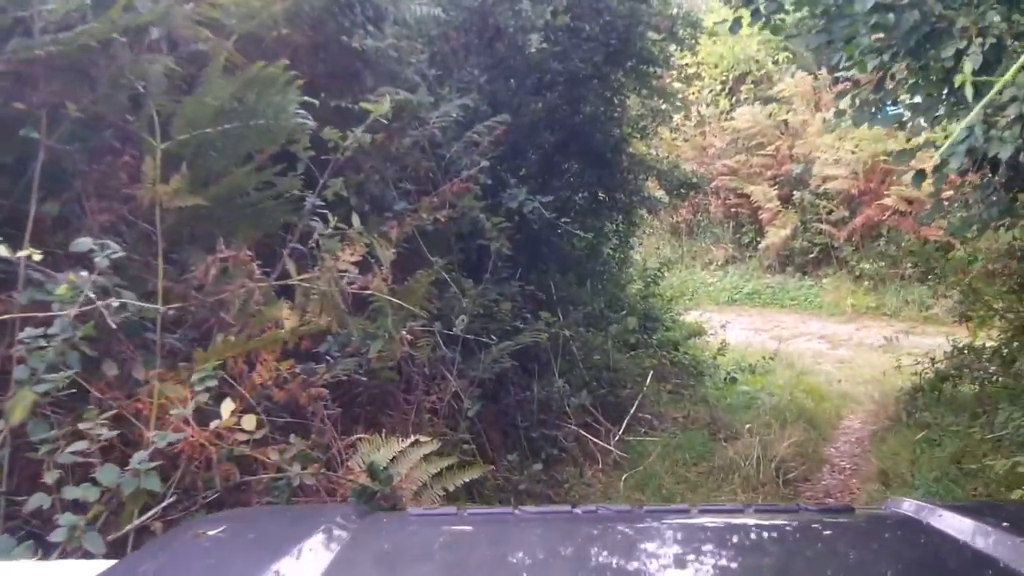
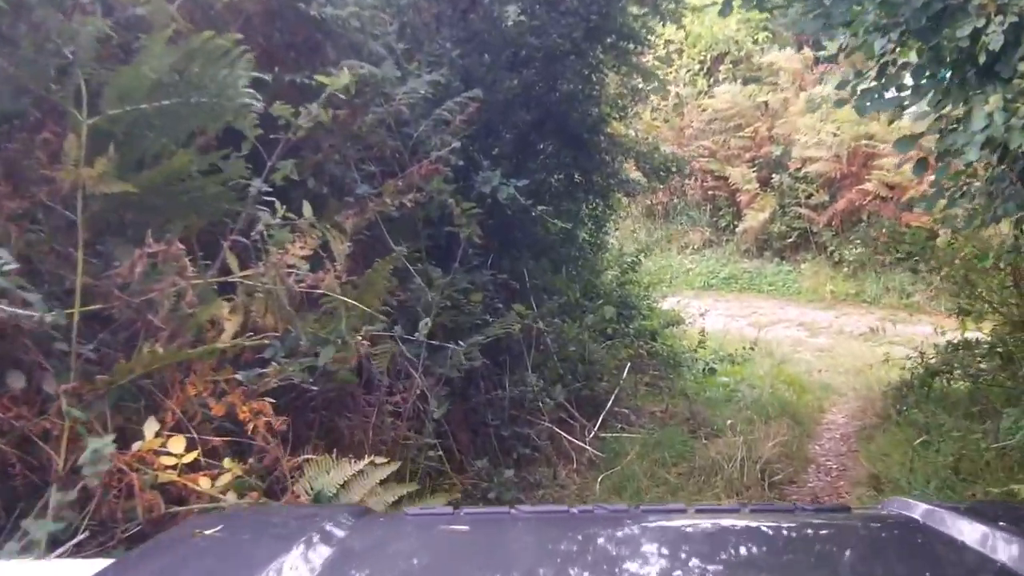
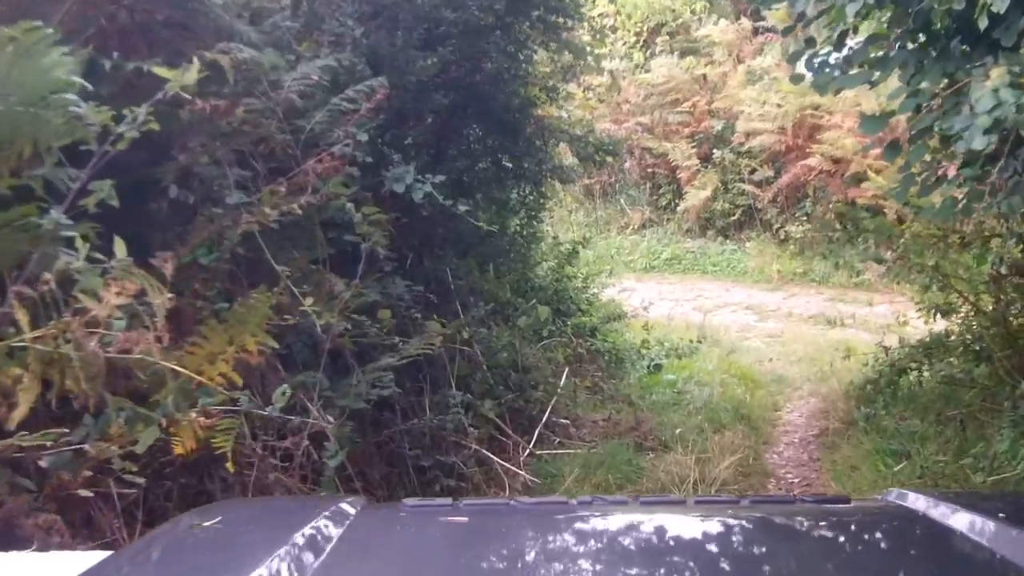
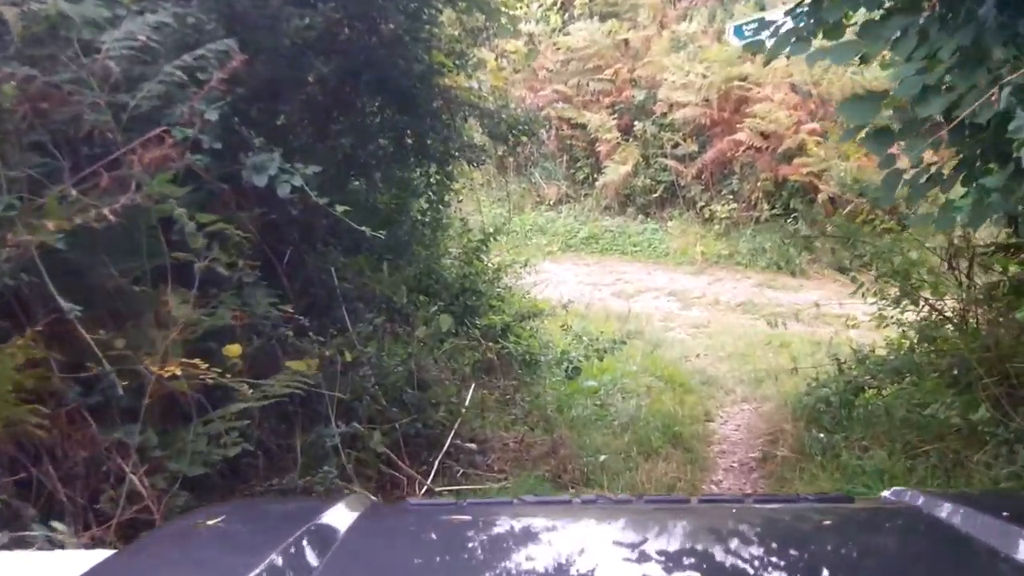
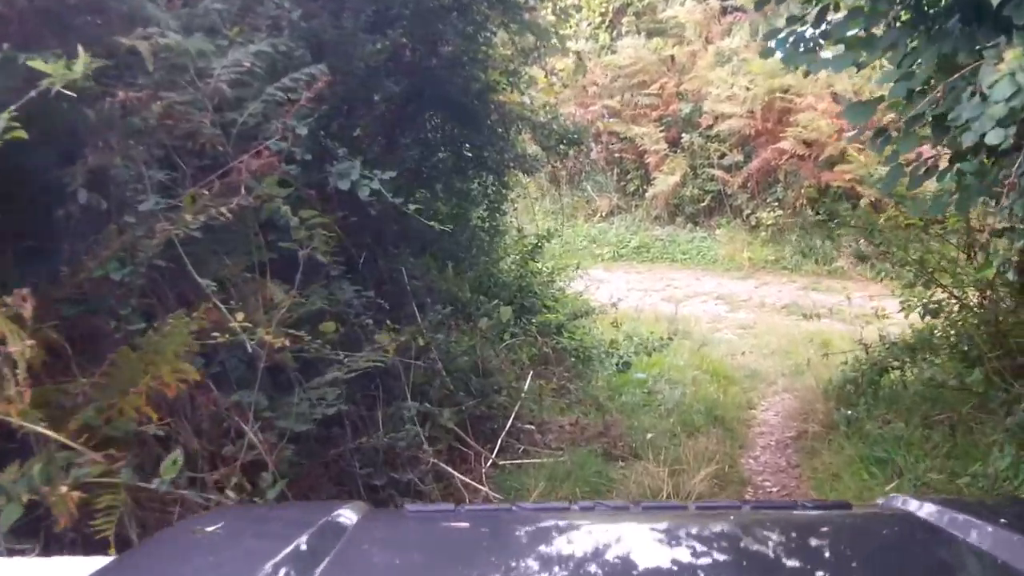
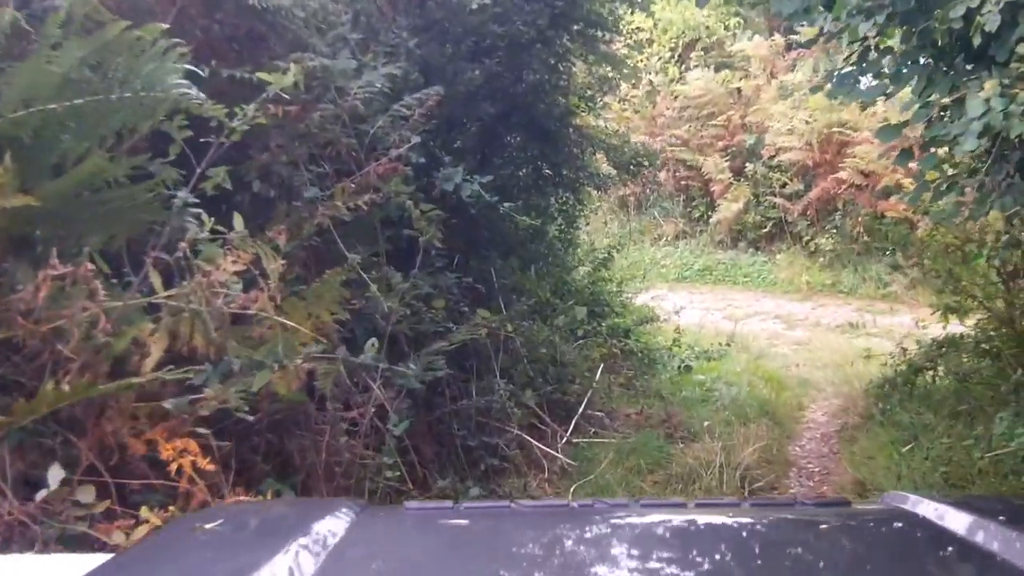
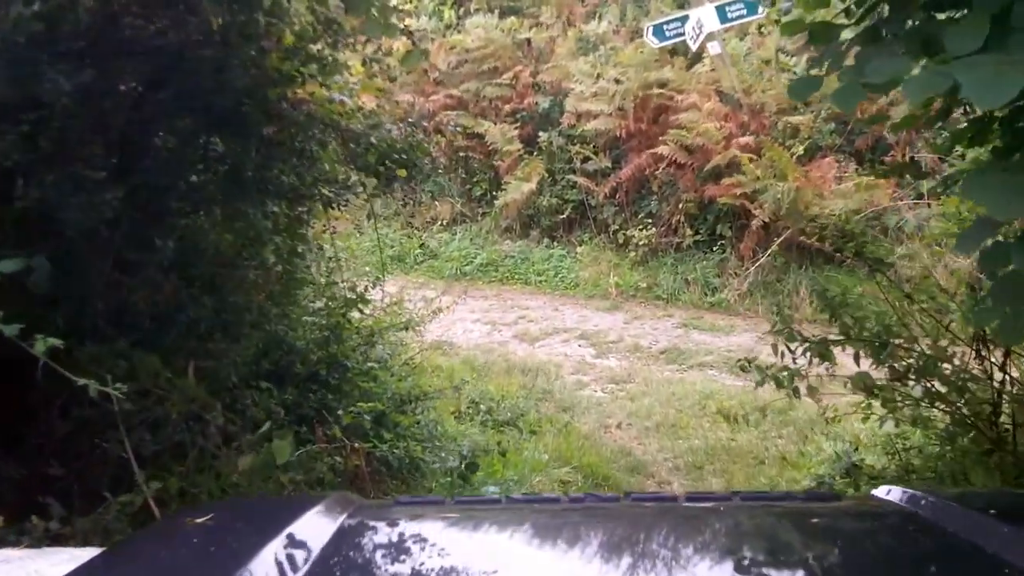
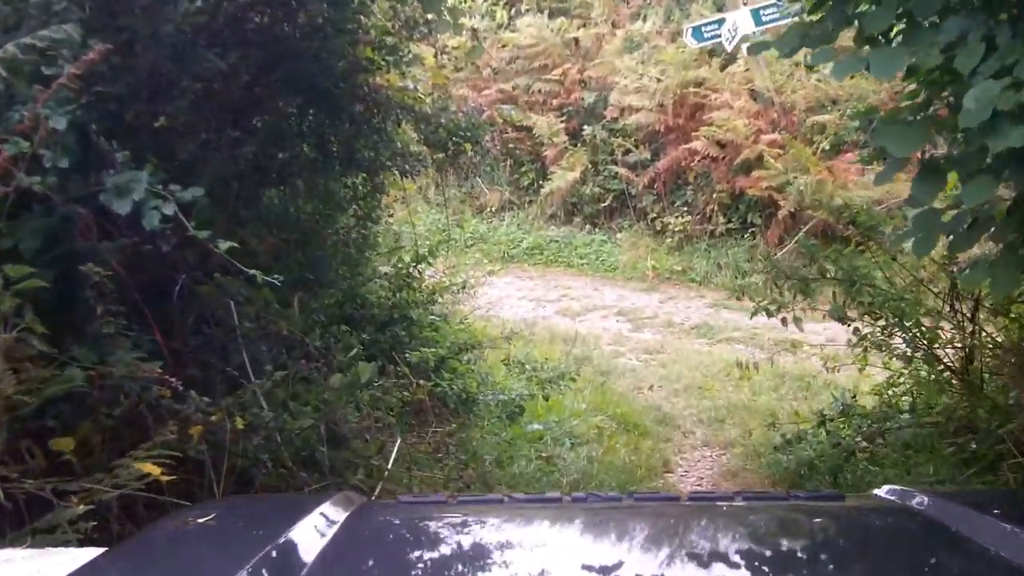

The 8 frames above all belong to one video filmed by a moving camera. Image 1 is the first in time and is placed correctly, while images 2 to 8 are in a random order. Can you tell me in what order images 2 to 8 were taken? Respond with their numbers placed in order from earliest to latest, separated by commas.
2, 6, 3, 5, 4, 8, 7
